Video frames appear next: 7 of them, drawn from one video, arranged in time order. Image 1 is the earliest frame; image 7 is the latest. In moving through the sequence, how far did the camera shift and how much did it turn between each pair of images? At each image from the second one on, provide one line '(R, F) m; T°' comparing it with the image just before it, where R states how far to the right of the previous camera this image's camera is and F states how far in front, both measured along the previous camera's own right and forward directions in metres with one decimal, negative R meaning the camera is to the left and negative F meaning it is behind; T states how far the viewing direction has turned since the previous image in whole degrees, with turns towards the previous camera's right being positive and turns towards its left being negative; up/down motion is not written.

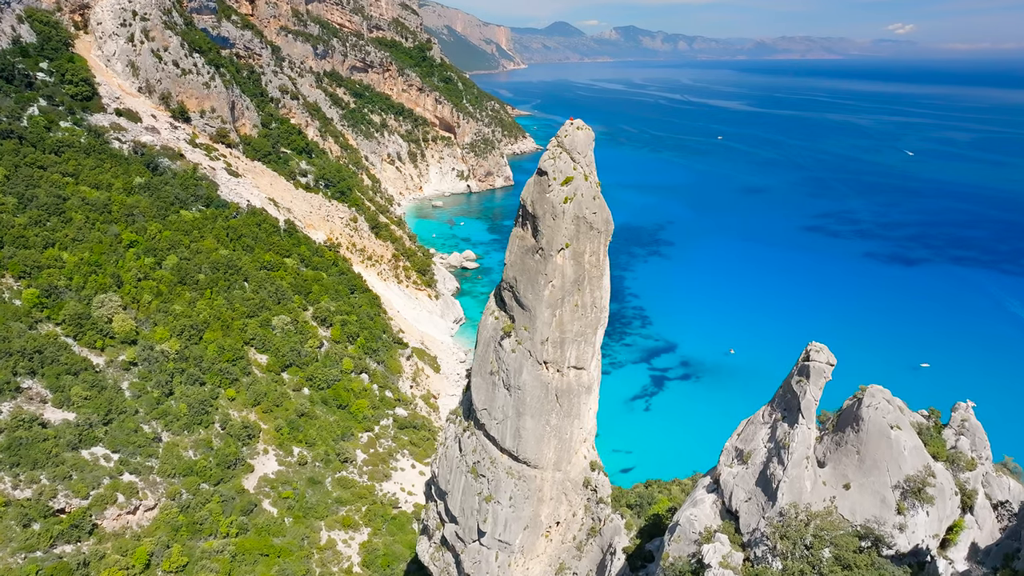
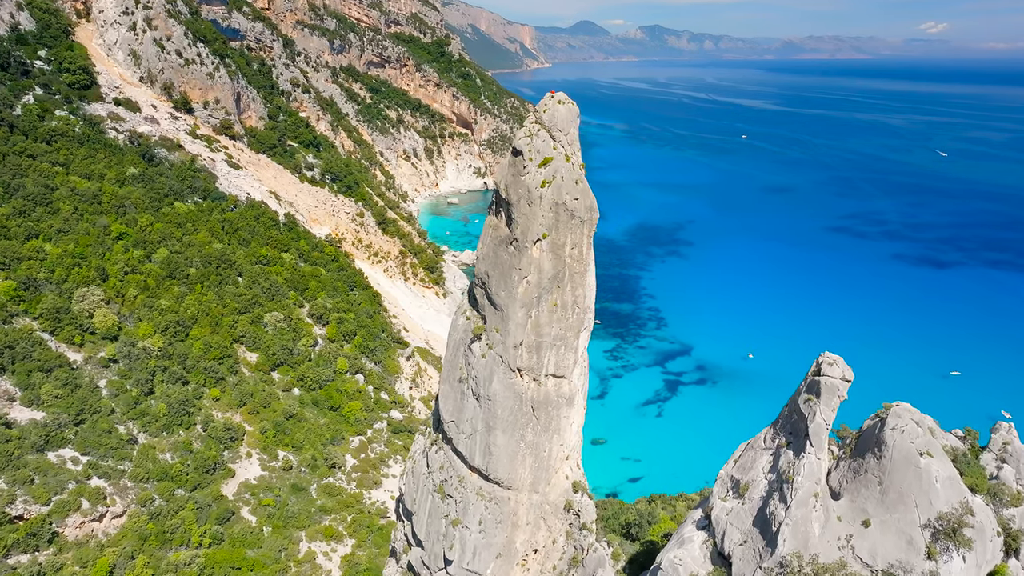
(+1.1, +1.7) m; -2°
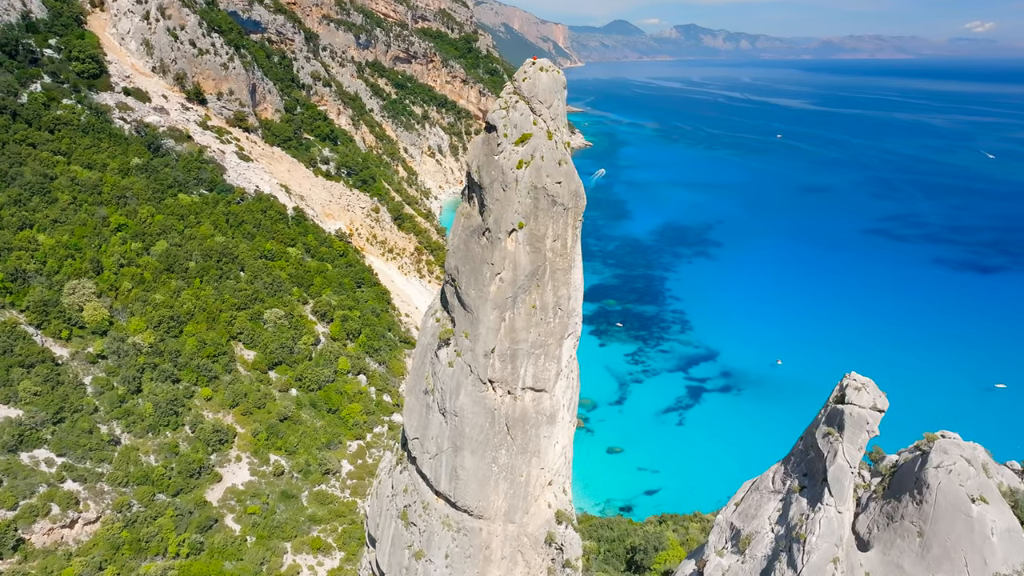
(+1.0, +1.8) m; -3°
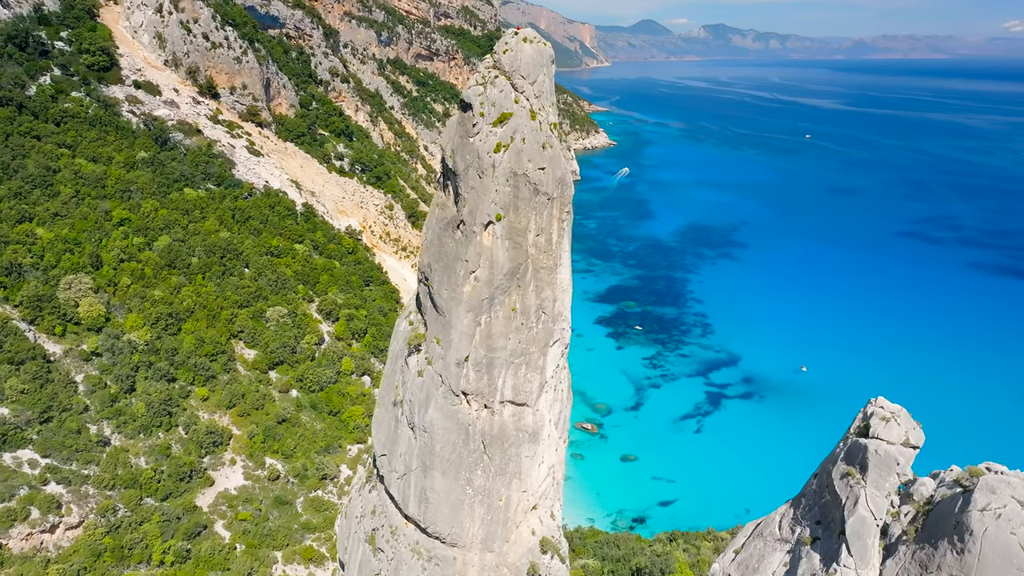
(+0.6, +1.3) m; -2°
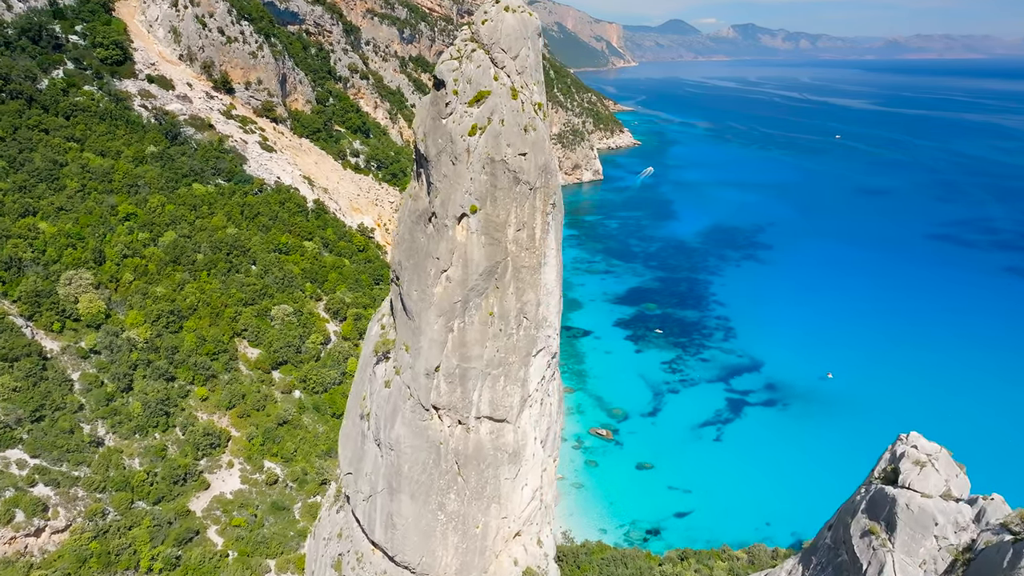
(+0.5, +1.2) m; -2°
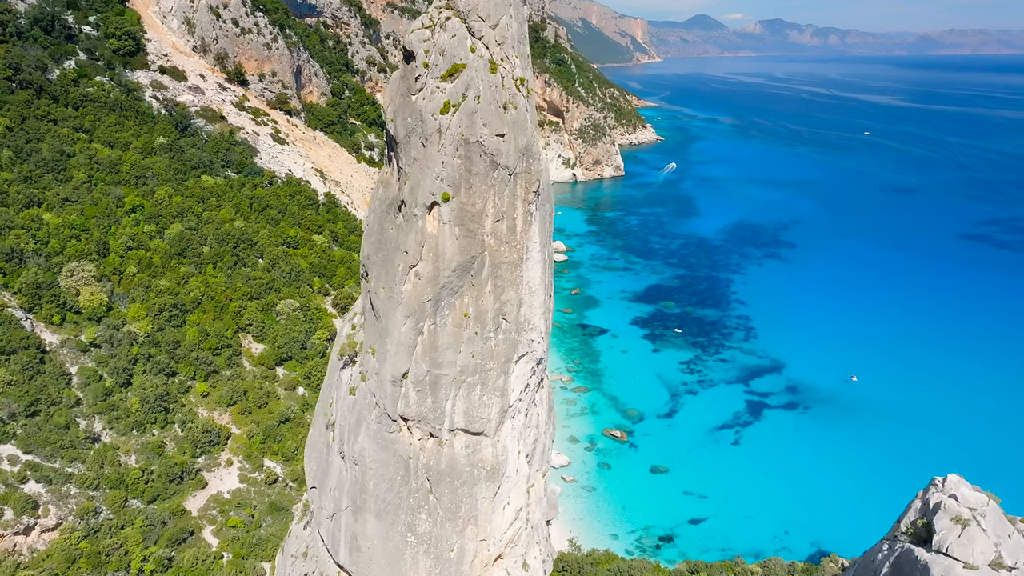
(+0.5, +1.0) m; -2°
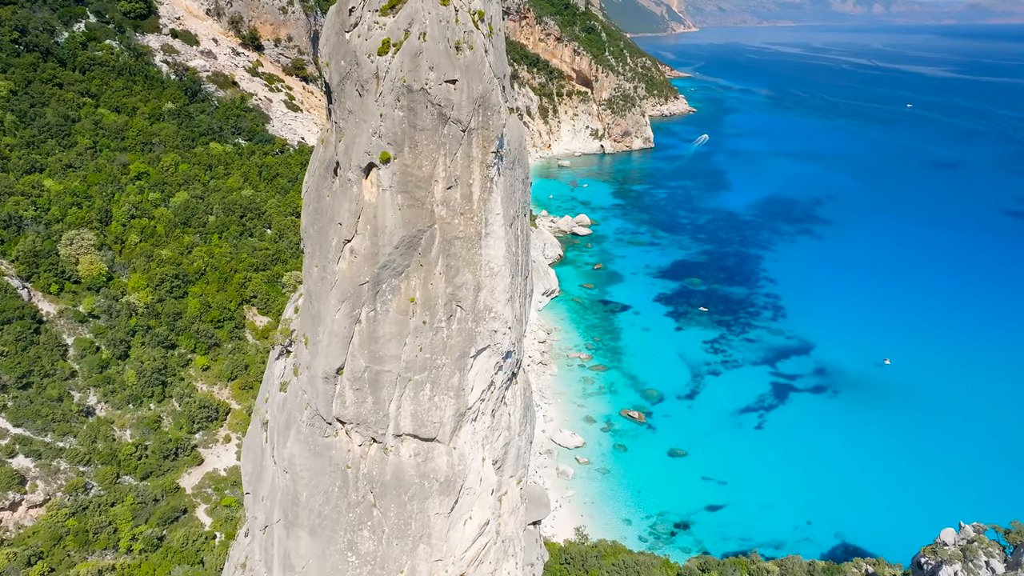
(+0.7, +1.2) m; -3°
